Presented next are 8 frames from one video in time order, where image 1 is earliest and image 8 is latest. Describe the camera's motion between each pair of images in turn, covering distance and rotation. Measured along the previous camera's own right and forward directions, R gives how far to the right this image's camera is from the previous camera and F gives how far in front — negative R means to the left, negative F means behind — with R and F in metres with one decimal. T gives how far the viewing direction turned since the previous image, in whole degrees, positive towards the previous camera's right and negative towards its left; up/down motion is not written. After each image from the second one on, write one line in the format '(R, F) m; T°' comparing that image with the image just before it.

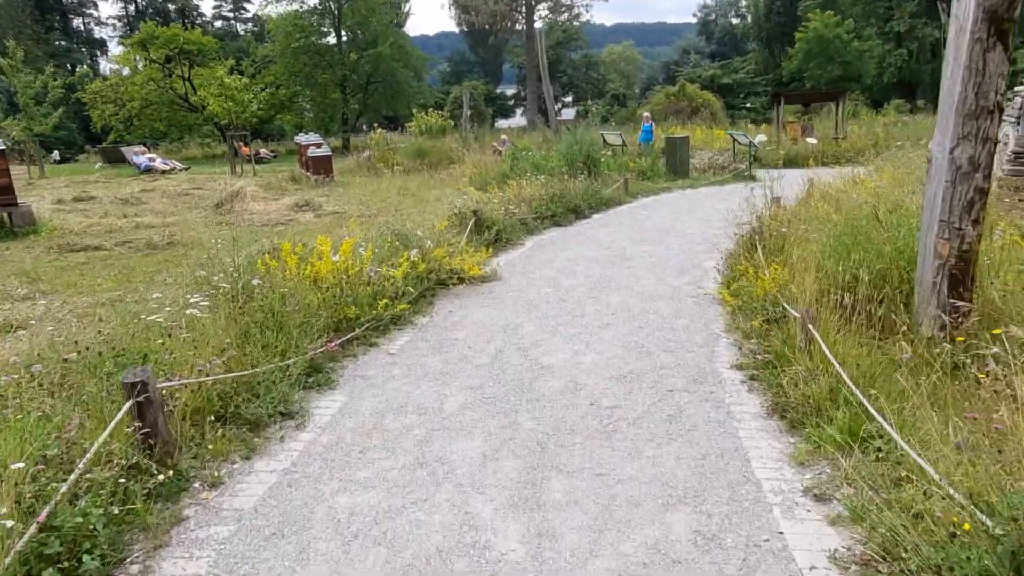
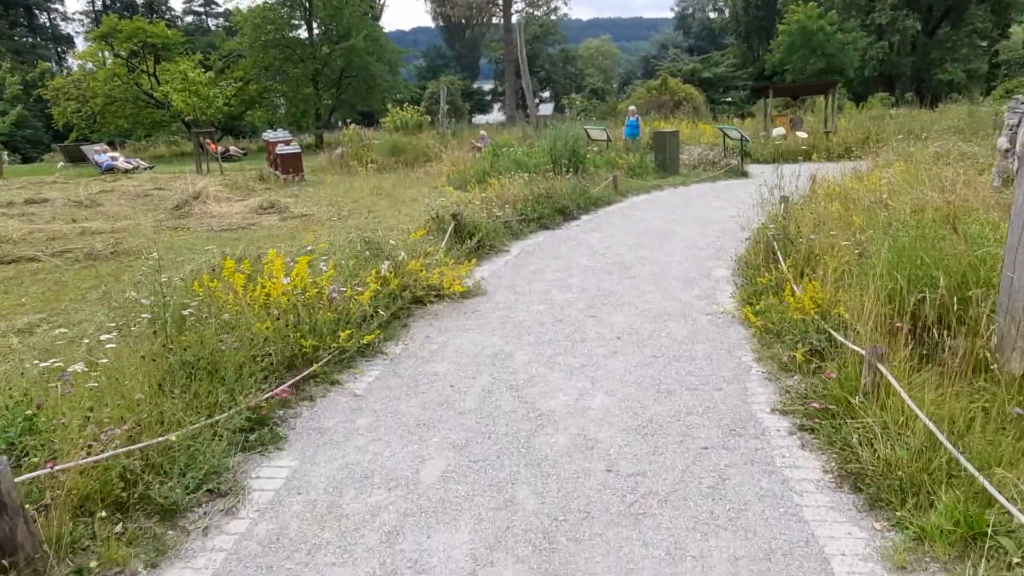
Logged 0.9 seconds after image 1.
(-0.1, +0.8) m; +2°
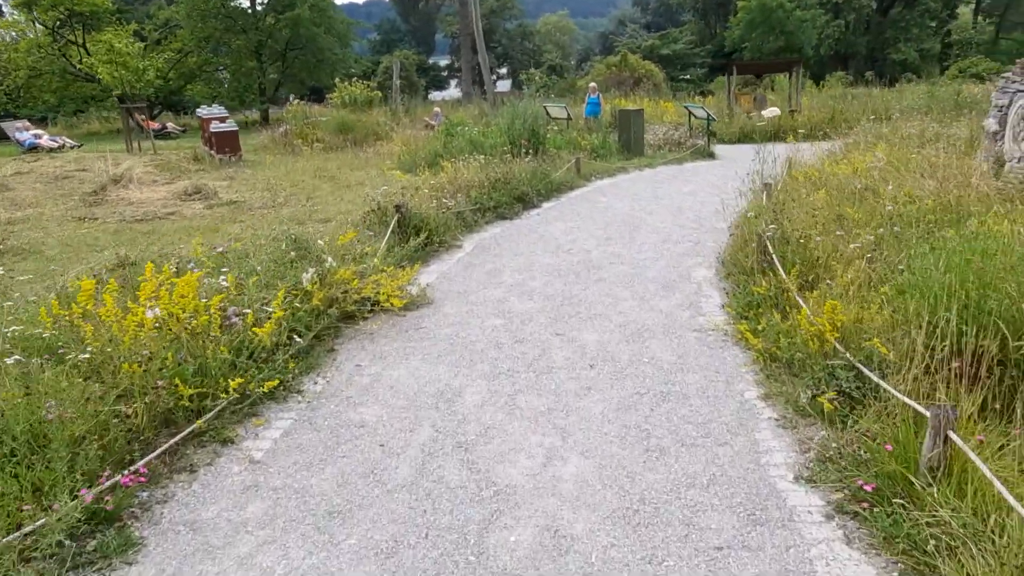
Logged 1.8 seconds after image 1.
(+0.1, +0.9) m; +3°
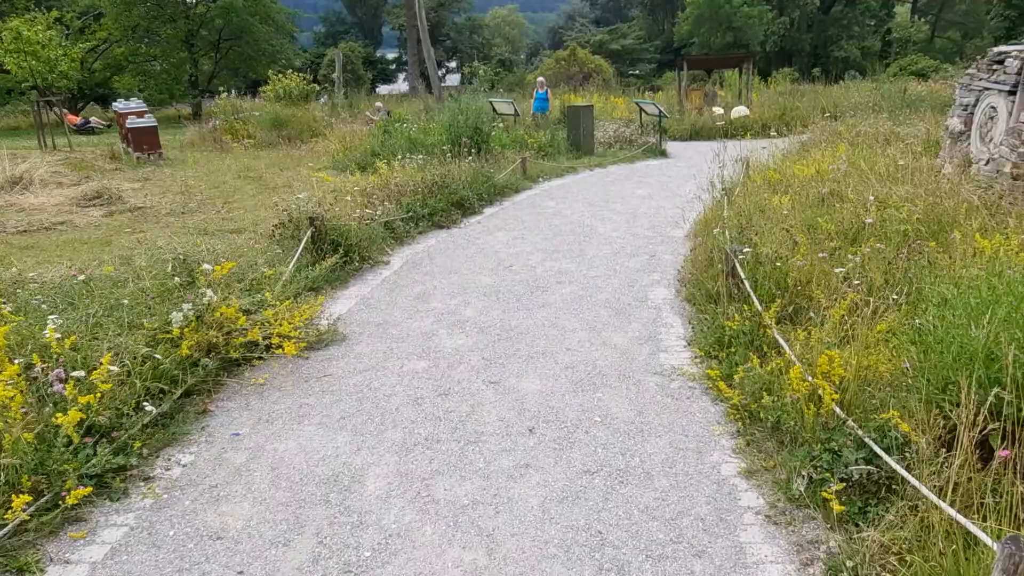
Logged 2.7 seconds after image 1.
(+0.1, +0.8) m; +4°
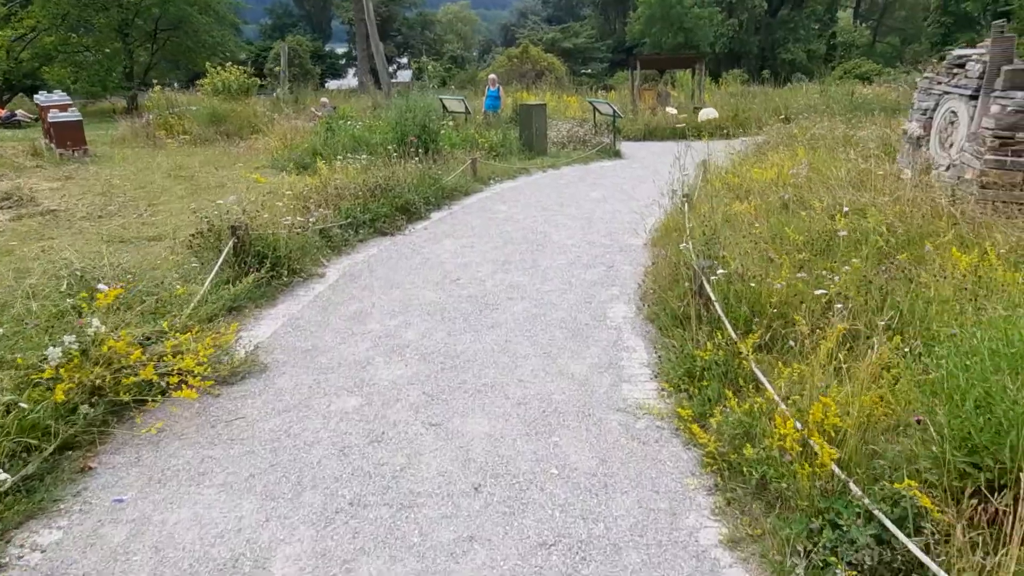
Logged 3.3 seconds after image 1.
(0.0, +0.5) m; +4°
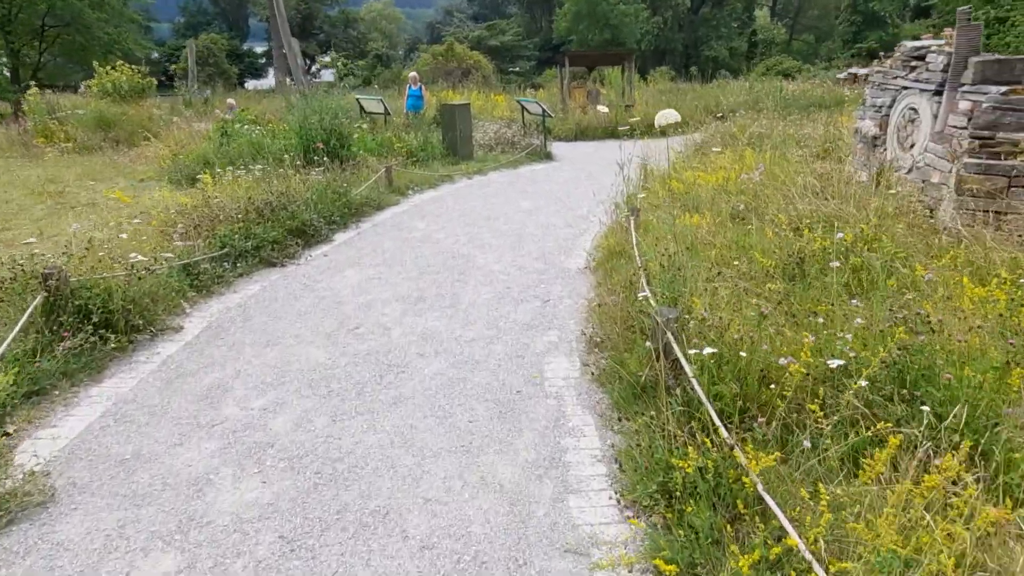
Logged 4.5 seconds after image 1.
(+0.1, +1.1) m; +5°
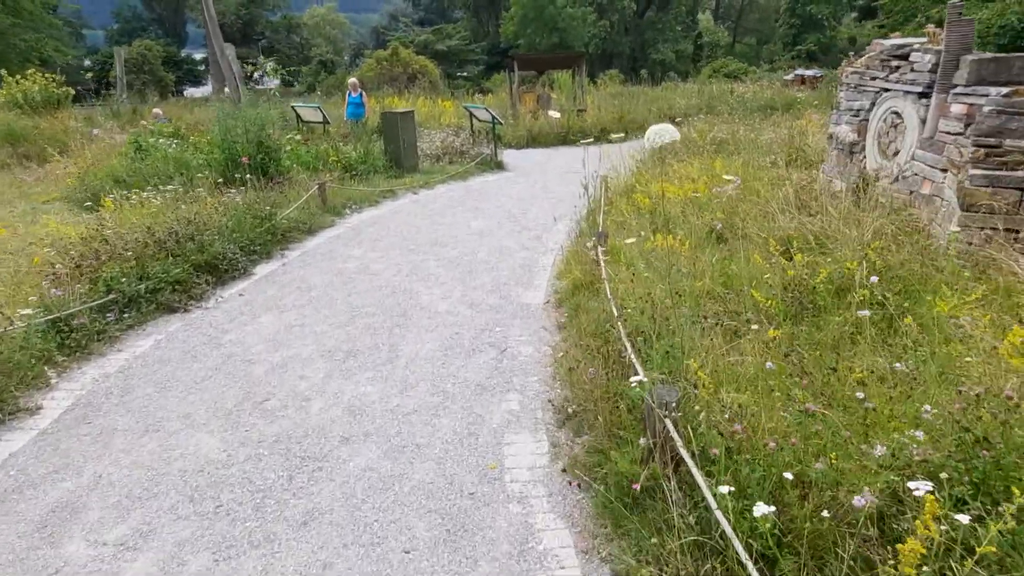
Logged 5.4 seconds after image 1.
(0.0, +0.8) m; +4°
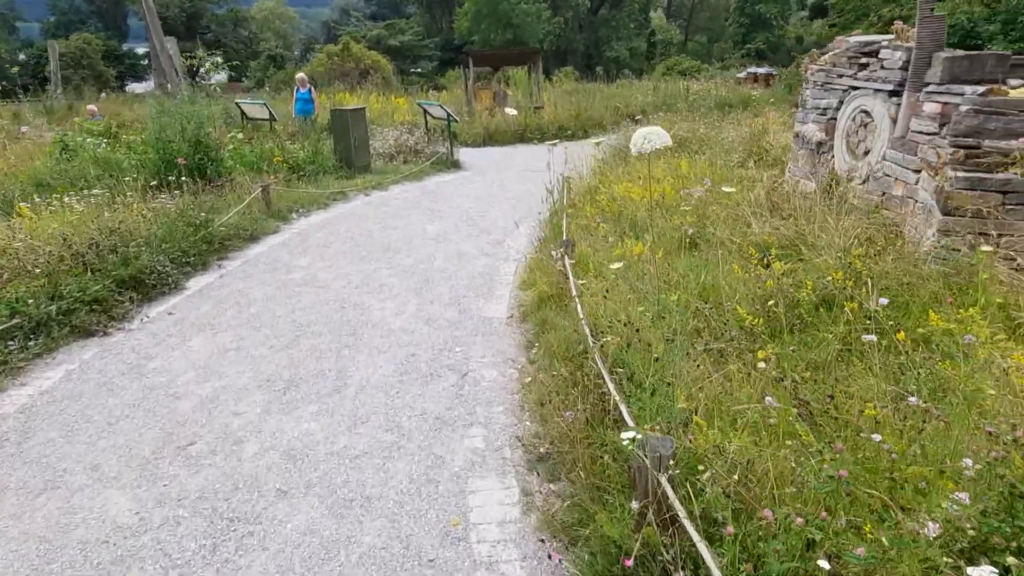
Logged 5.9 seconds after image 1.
(0.0, +0.4) m; +3°
